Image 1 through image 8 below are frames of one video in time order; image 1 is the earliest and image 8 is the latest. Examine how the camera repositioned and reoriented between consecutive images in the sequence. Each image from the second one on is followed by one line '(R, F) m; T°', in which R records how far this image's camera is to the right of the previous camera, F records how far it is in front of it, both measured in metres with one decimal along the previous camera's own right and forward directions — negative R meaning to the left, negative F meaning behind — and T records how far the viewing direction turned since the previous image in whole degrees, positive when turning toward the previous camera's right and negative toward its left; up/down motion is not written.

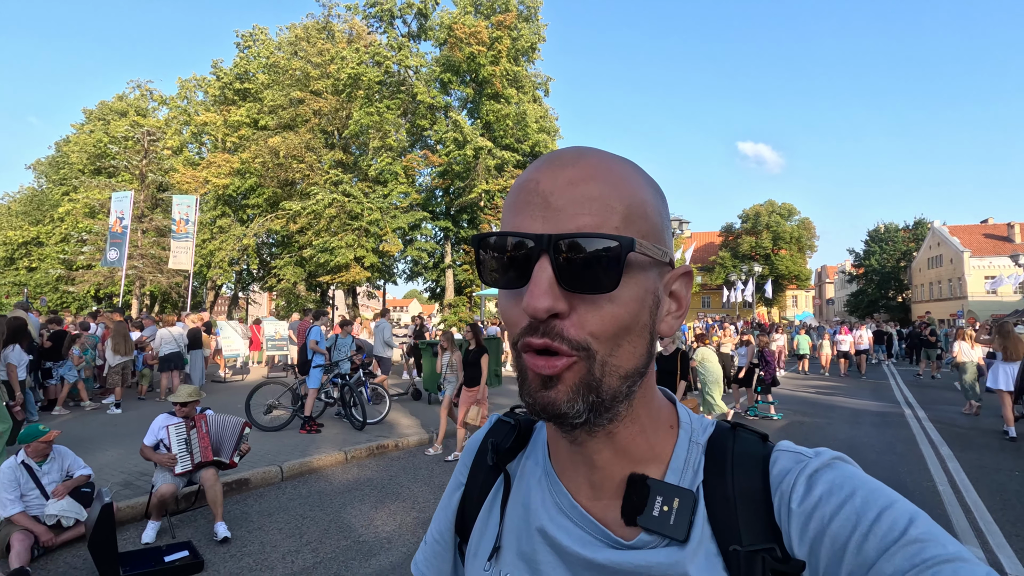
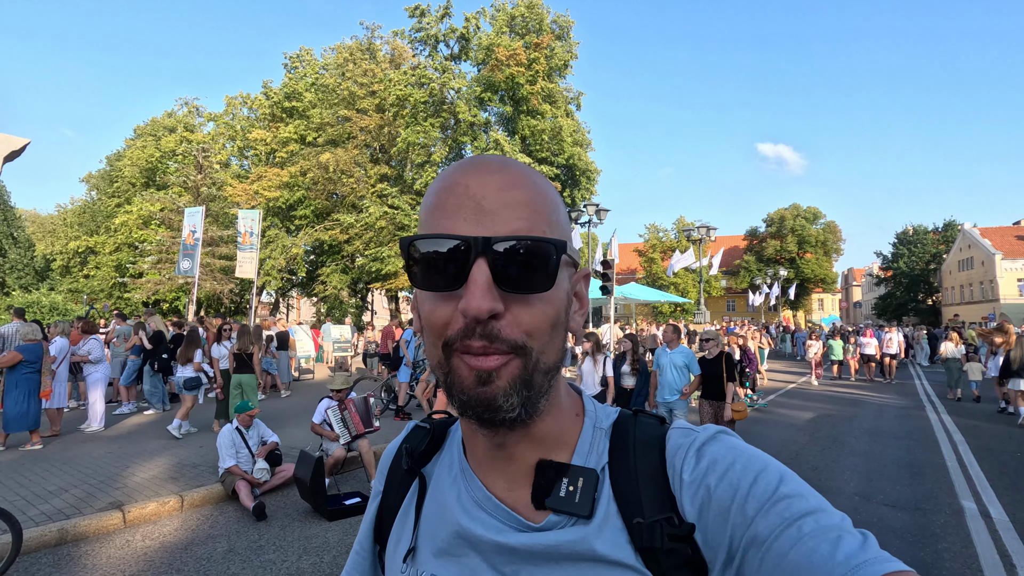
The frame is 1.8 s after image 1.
(-0.7, -1.2) m; -2°
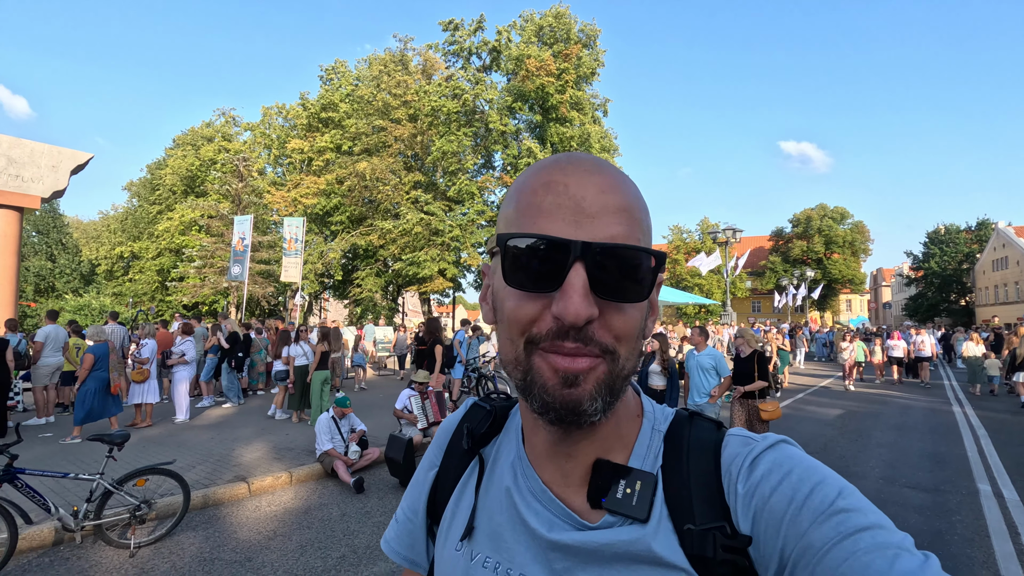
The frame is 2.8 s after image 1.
(-0.4, -0.8) m; -2°
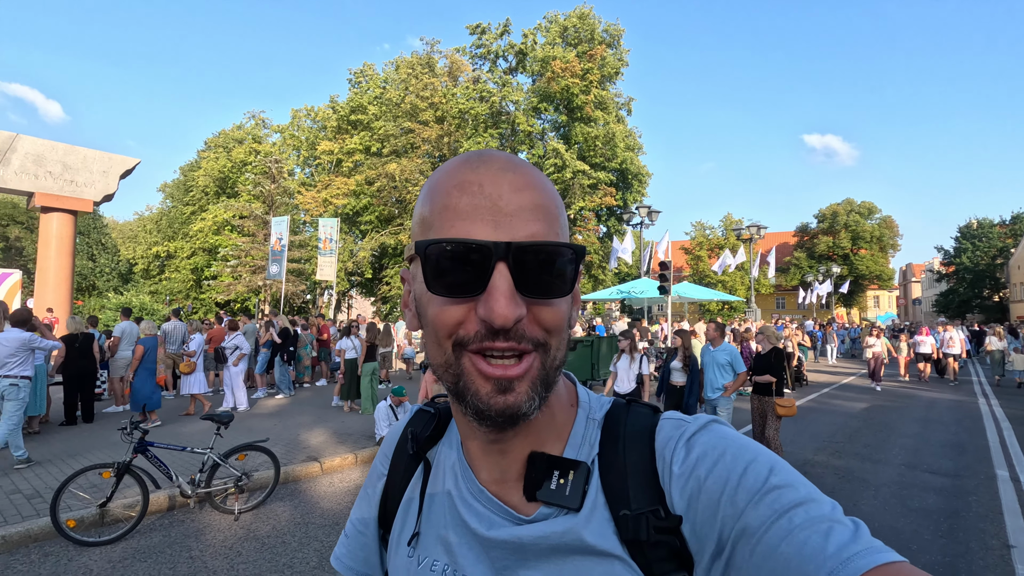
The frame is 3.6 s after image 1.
(-0.3, -0.5) m; -2°
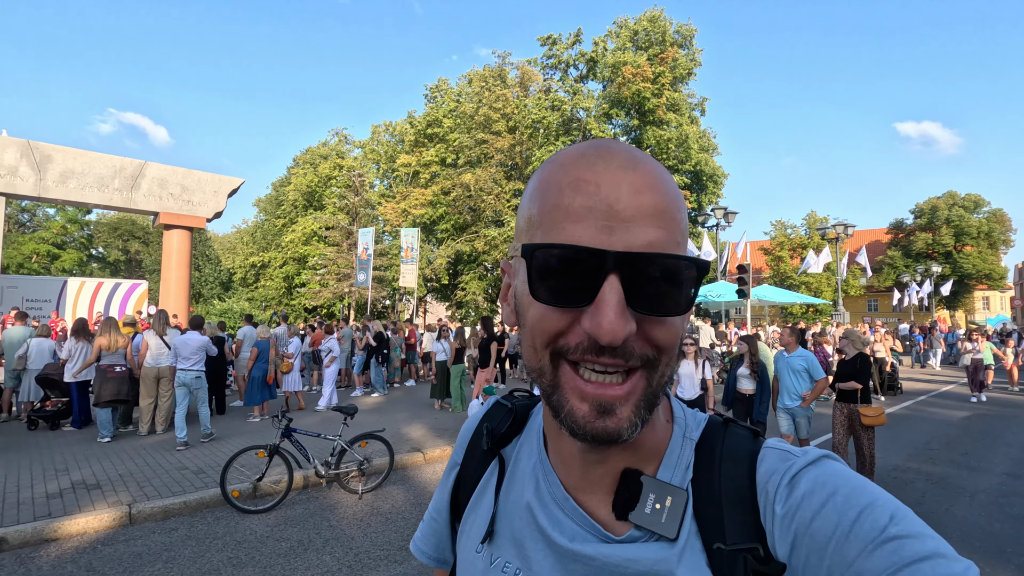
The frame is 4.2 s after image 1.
(-0.2, -0.5) m; -7°
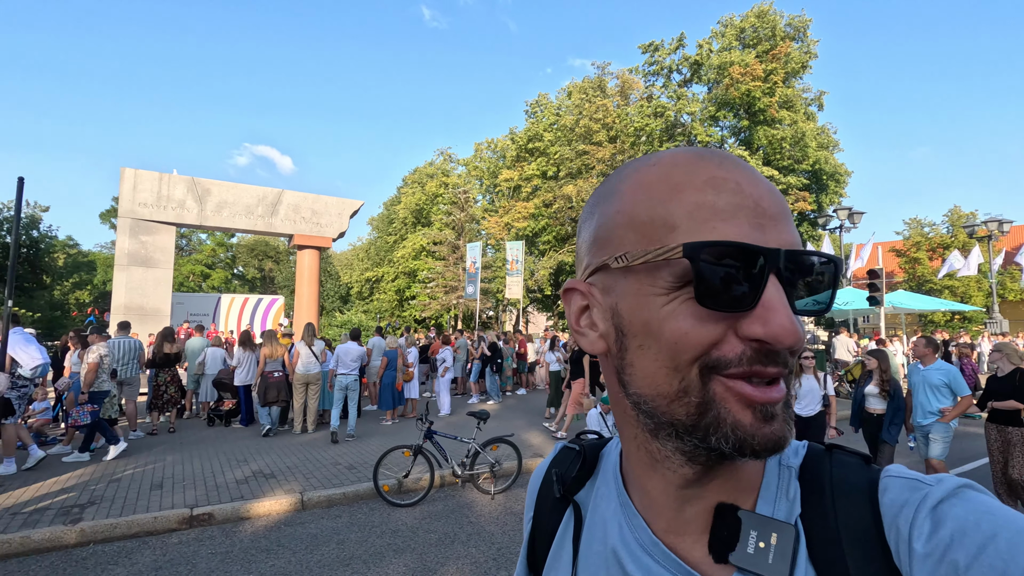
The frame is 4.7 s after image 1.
(-0.2, -0.3) m; -10°
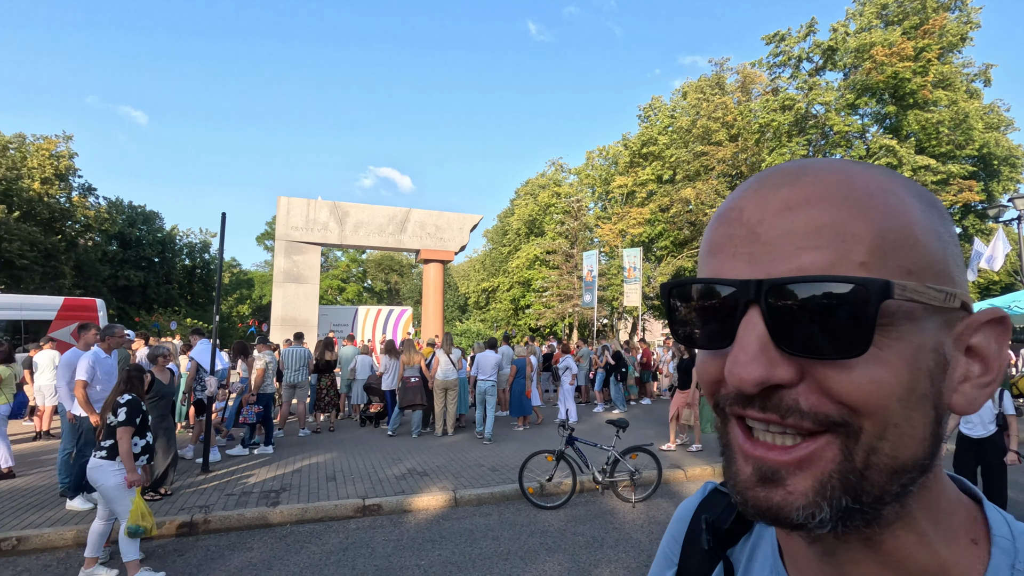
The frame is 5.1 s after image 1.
(-0.3, -0.2) m; -12°
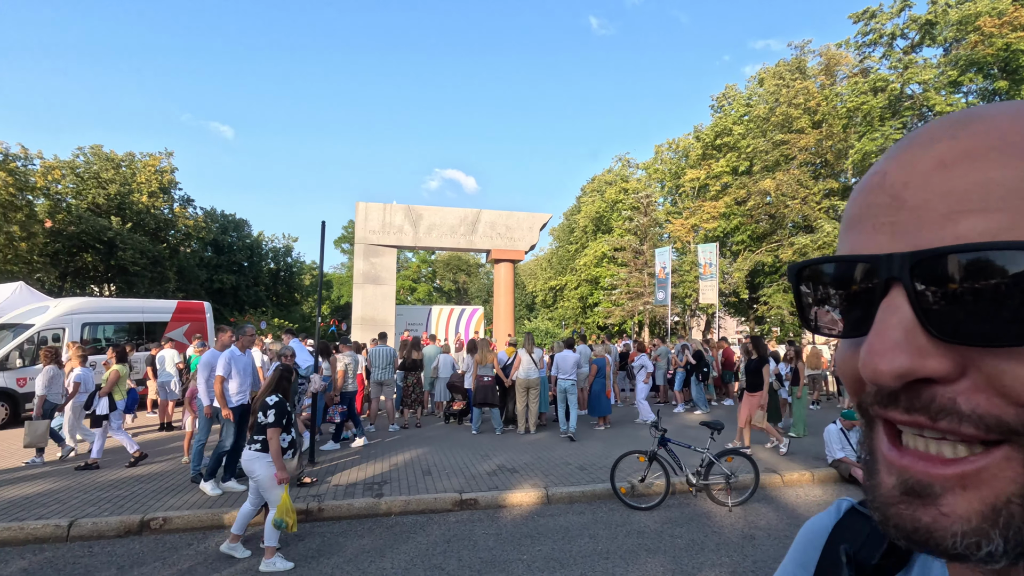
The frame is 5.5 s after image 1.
(-0.3, -0.1) m; -7°
